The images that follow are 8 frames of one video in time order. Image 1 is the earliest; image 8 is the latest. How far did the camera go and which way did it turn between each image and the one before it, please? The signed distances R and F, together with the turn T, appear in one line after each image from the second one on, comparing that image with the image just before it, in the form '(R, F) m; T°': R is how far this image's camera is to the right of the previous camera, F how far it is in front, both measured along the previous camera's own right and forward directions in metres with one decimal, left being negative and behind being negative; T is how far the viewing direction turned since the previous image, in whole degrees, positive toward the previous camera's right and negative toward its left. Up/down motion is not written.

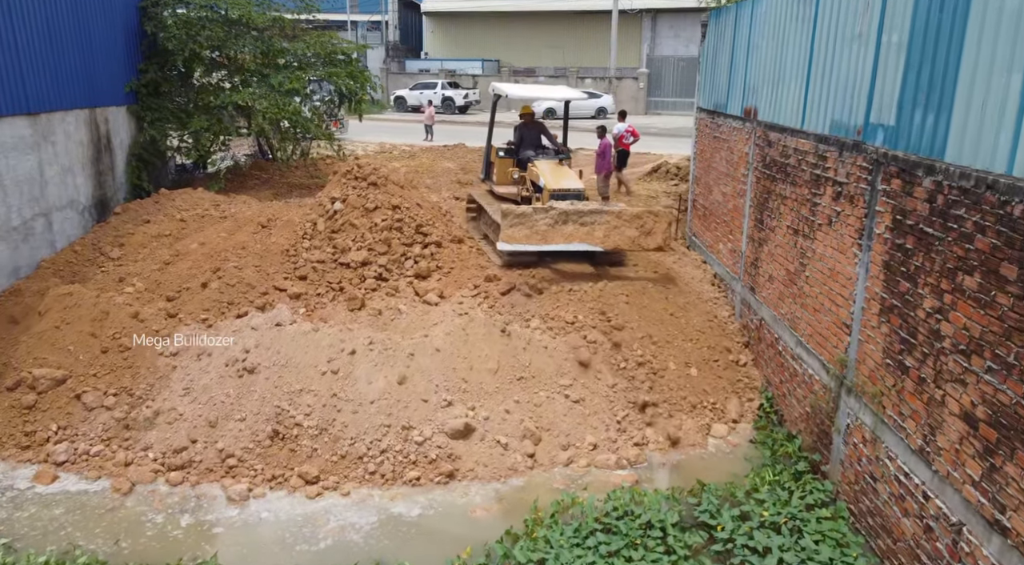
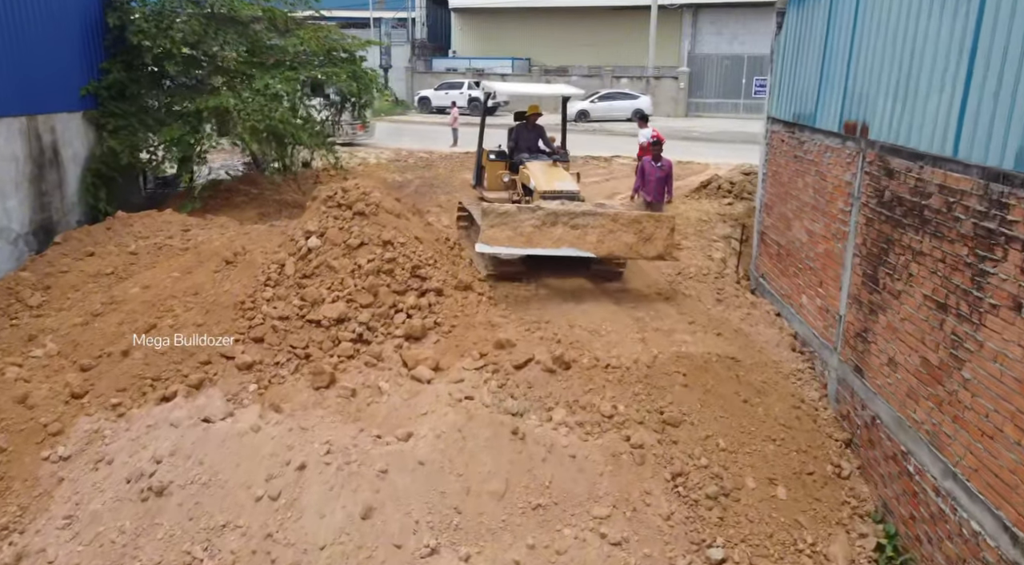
(+0.1, +2.1) m; -2°
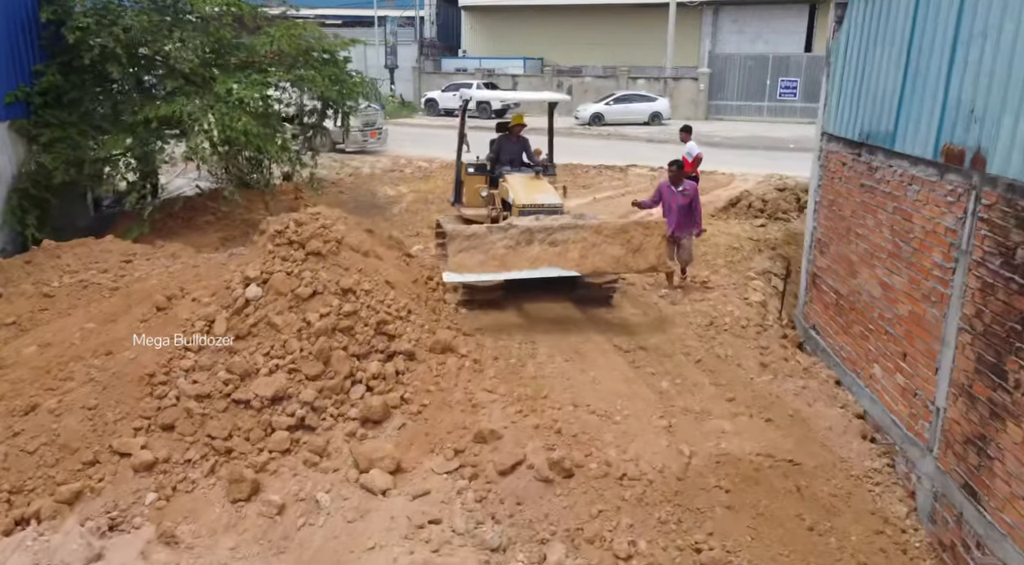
(+0.2, +1.6) m; -1°
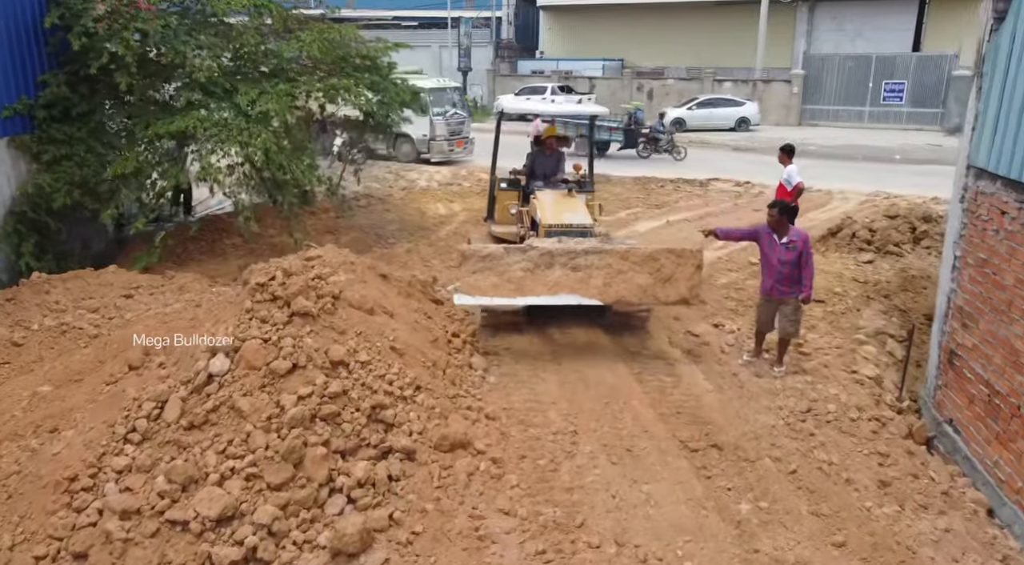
(+0.3, +1.5) m; -6°
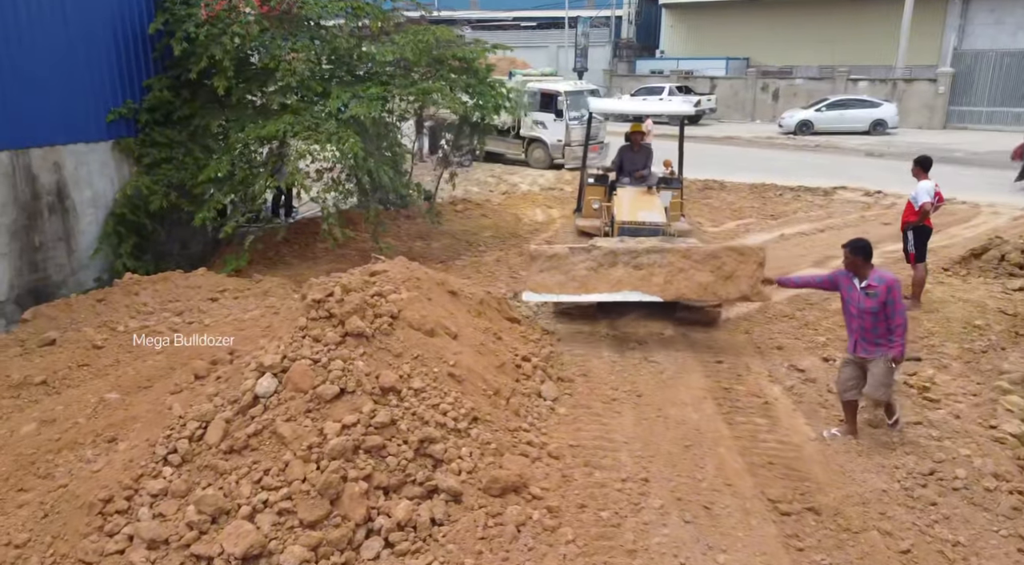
(+0.3, +0.5) m; -9°
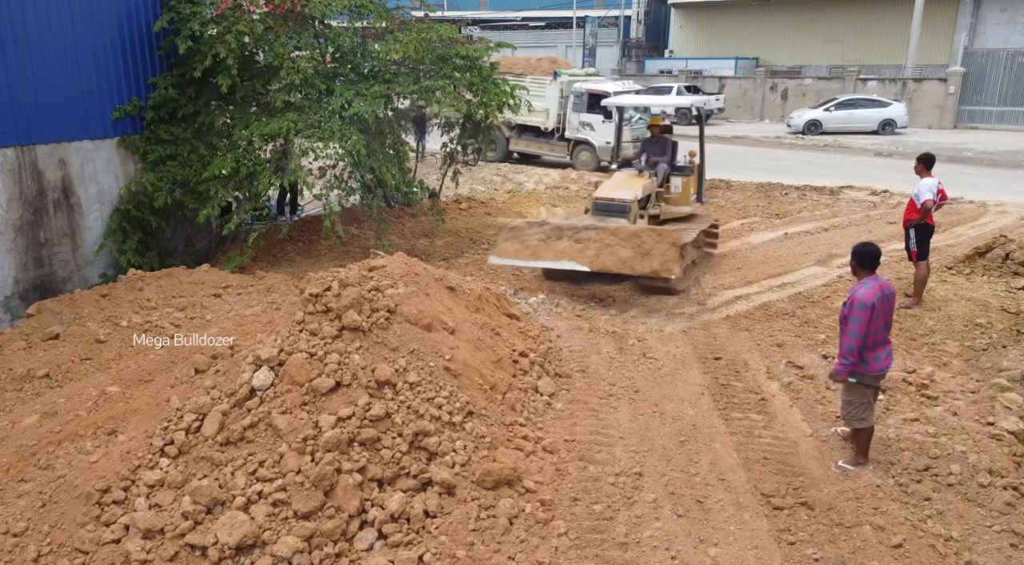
(+0.1, 0.0) m; -1°
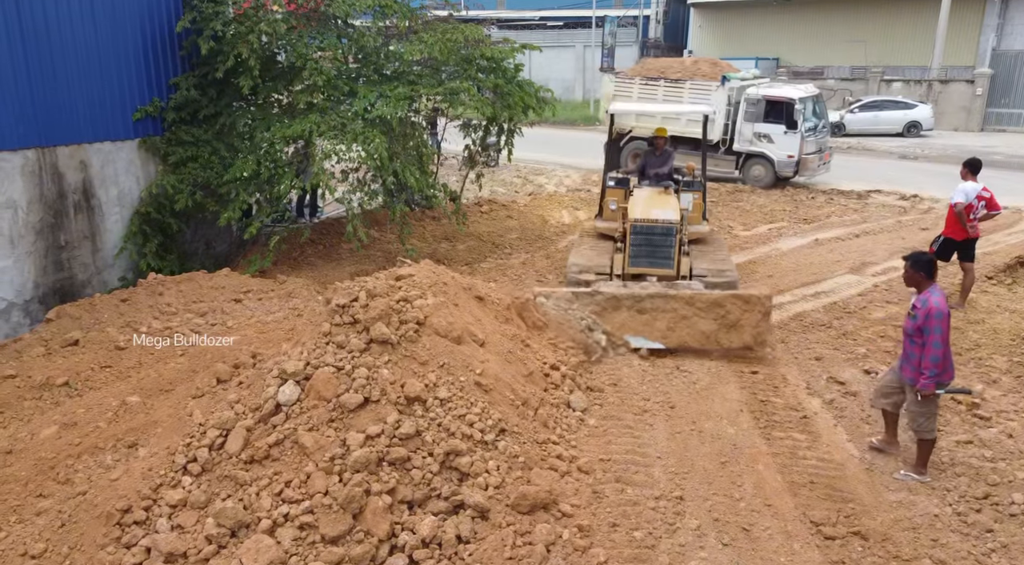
(-0.1, +0.2) m; -1°
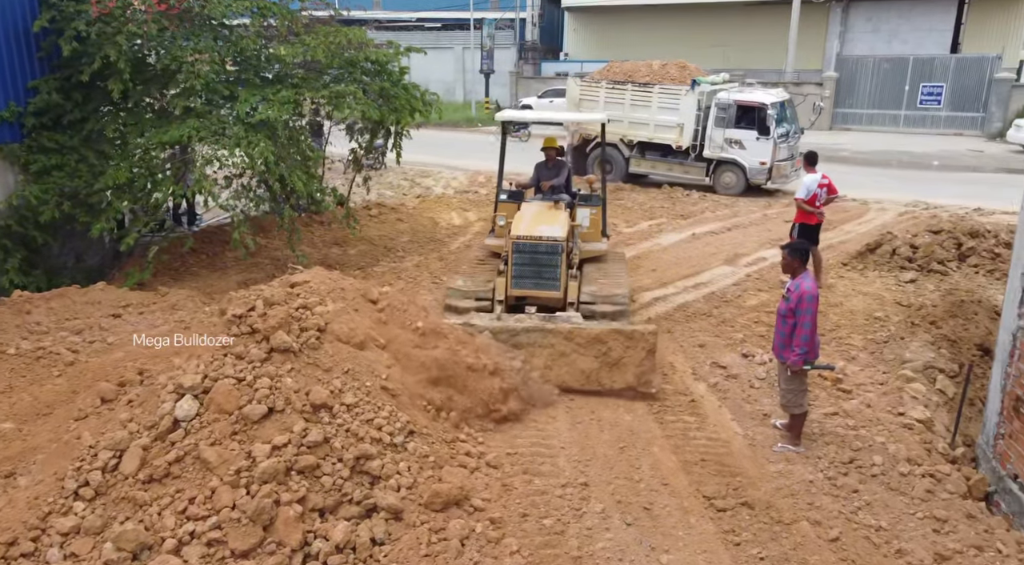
(-0.1, -0.1) m; +9°
